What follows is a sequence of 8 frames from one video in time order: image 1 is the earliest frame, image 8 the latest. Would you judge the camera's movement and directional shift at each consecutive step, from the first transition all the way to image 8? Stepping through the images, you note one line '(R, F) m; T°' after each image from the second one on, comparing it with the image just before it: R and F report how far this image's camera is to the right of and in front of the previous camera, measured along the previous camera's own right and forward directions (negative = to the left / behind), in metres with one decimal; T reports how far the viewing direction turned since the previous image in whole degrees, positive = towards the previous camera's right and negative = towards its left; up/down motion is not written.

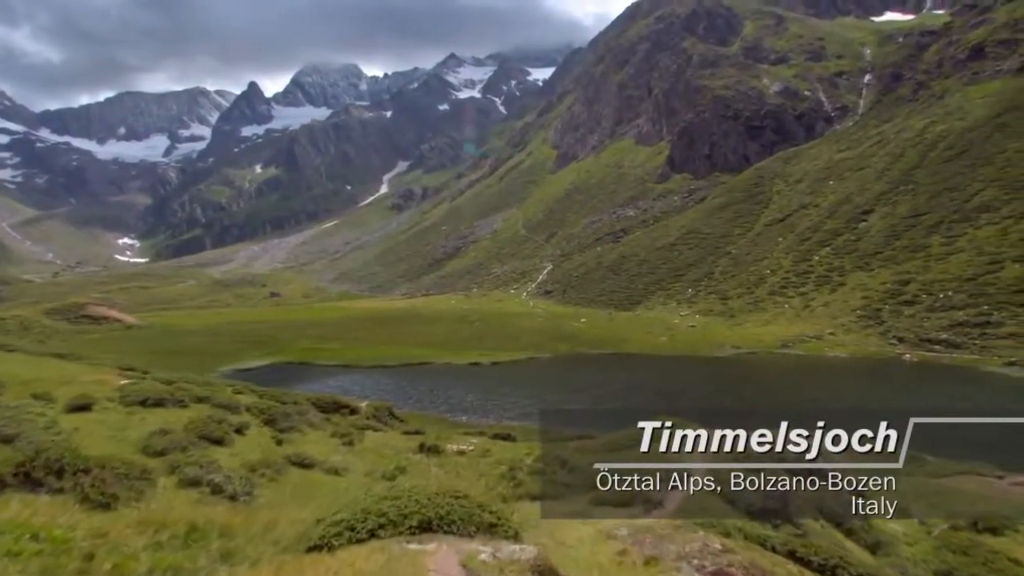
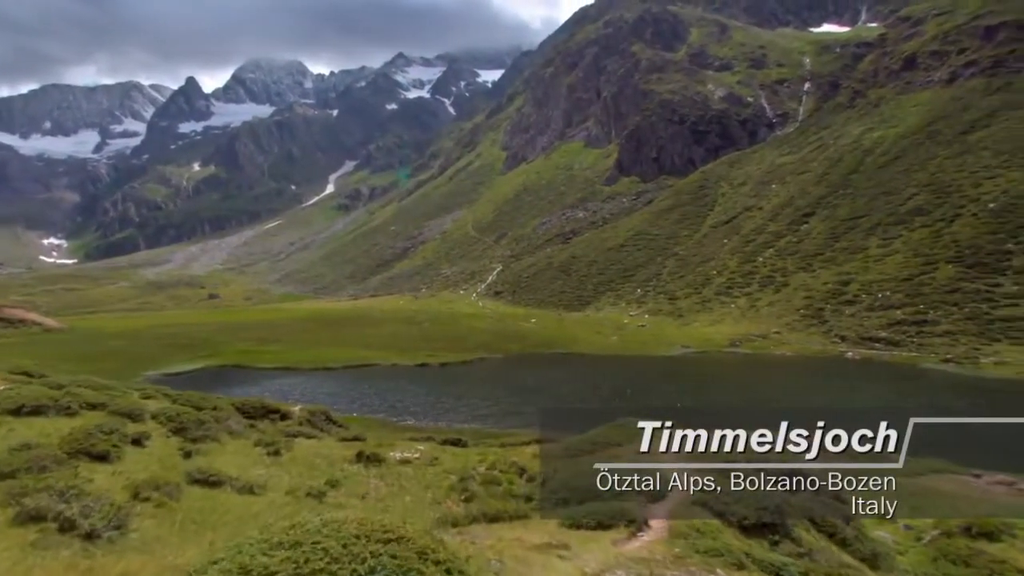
(-0.1, +3.3) m; +5°
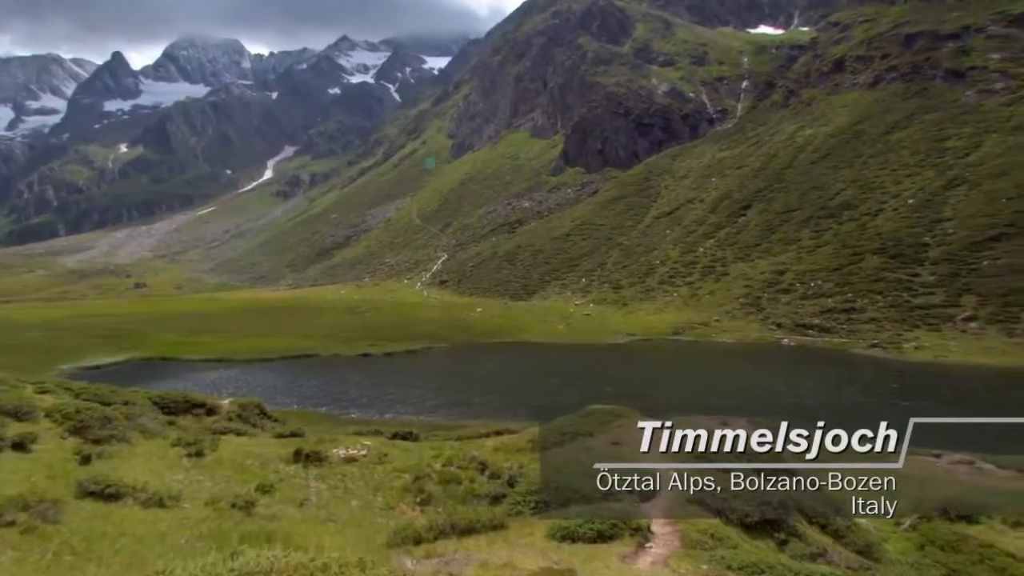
(-0.7, +2.7) m; +5°
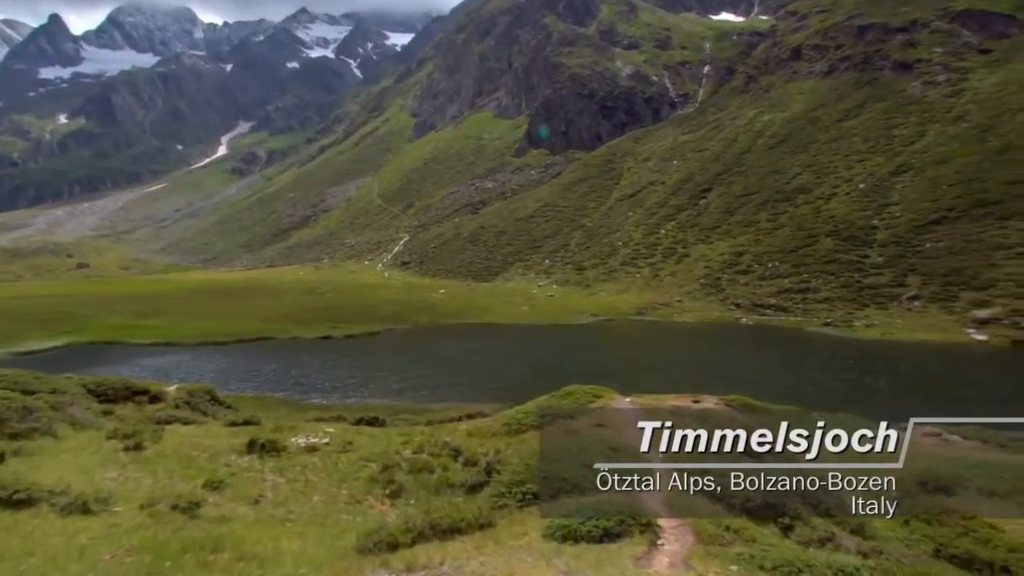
(-0.5, +1.8) m; +4°
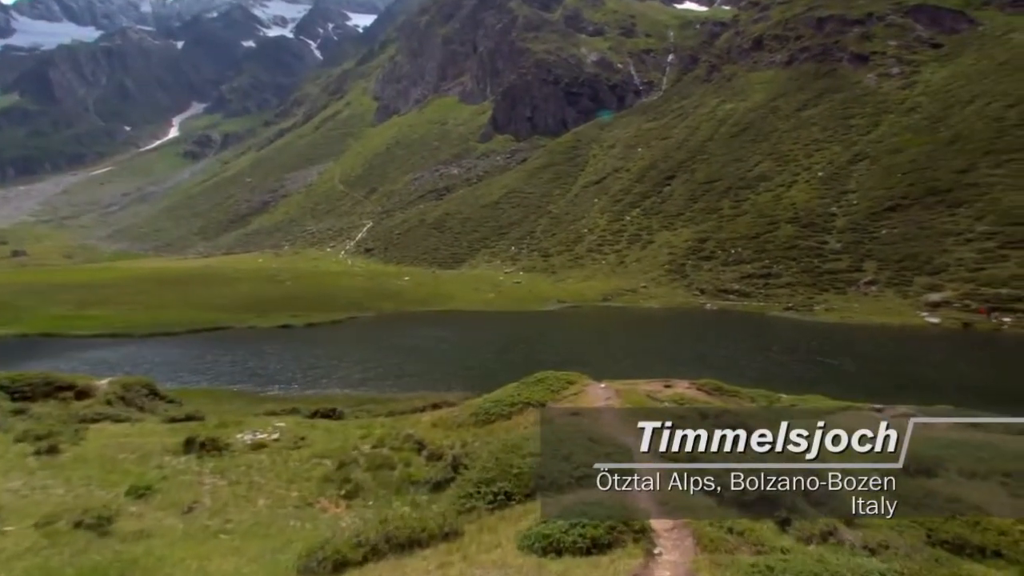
(-0.1, +1.8) m; +3°
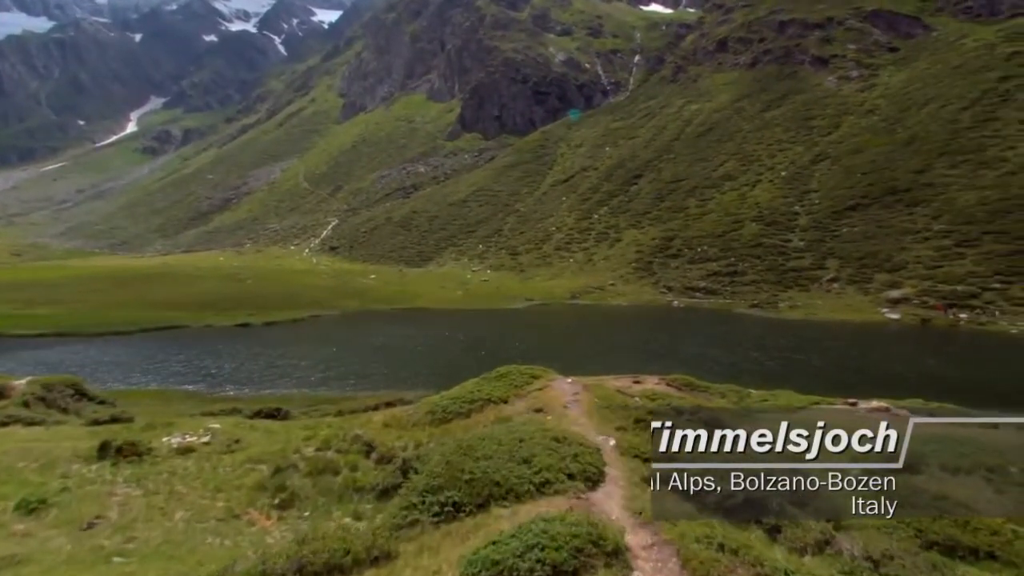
(+0.3, +1.8) m; +3°
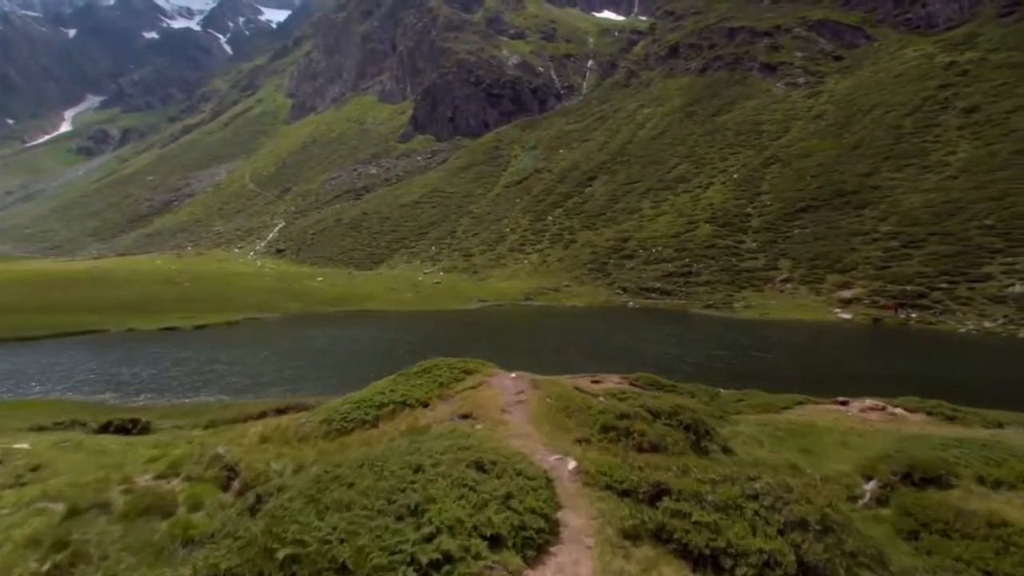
(+0.8, +5.0) m; +4°
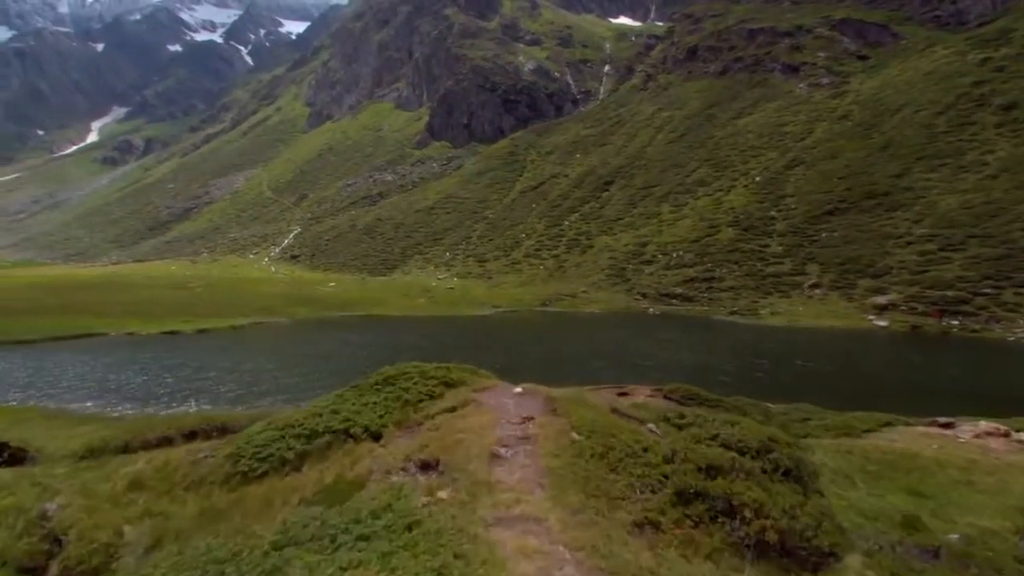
(+0.2, +5.4) m; -2°
